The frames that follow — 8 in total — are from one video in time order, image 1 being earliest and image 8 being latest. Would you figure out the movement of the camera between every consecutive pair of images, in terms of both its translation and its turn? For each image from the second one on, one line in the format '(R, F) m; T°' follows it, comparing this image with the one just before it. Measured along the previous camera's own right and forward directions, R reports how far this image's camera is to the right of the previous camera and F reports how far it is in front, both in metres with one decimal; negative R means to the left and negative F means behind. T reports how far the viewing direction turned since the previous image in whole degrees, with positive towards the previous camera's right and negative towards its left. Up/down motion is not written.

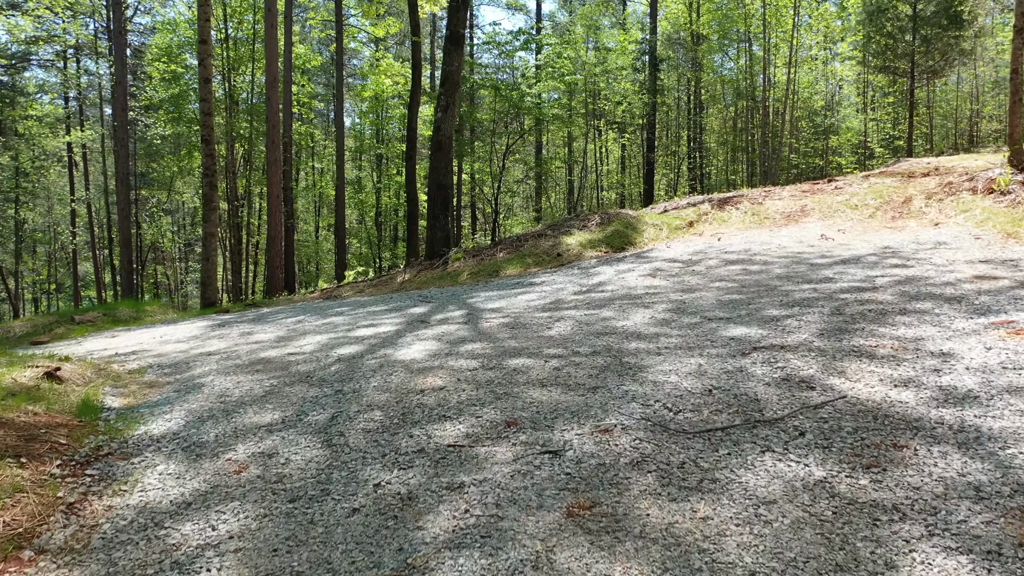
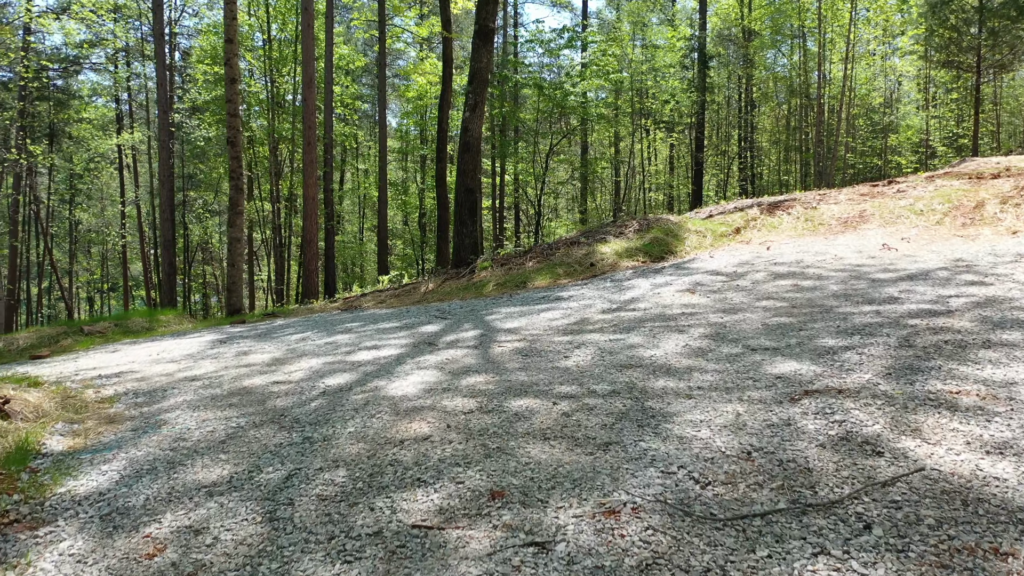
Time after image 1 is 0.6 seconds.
(+0.2, +0.5) m; -3°
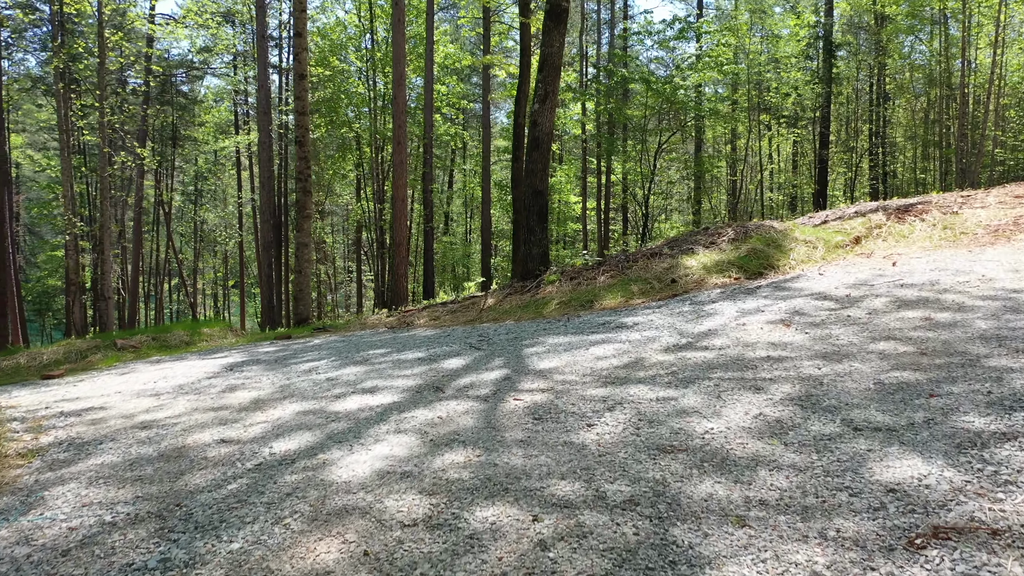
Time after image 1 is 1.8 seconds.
(+0.4, +1.0) m; -8°
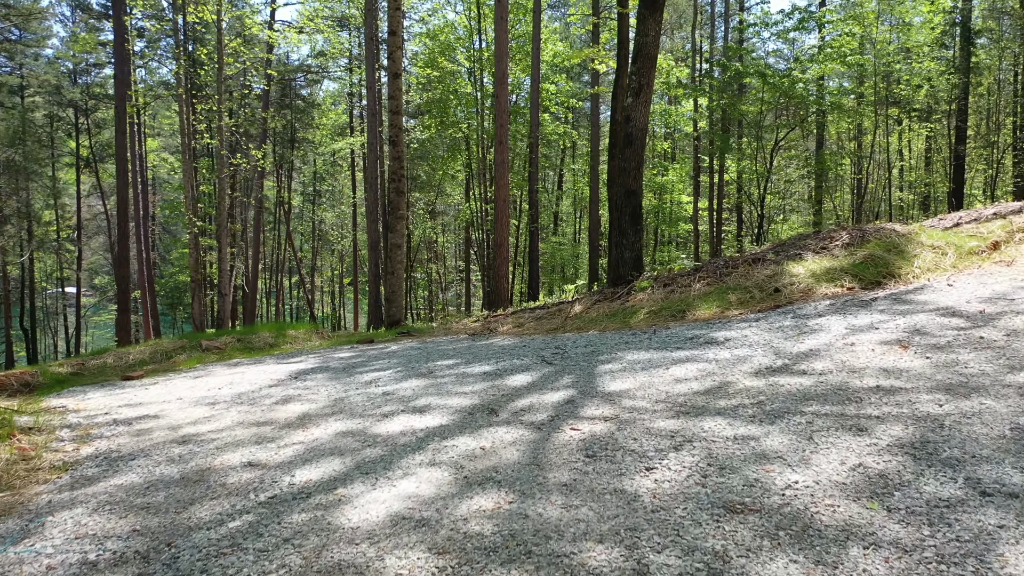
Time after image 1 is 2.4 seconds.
(+0.2, +0.4) m; -8°
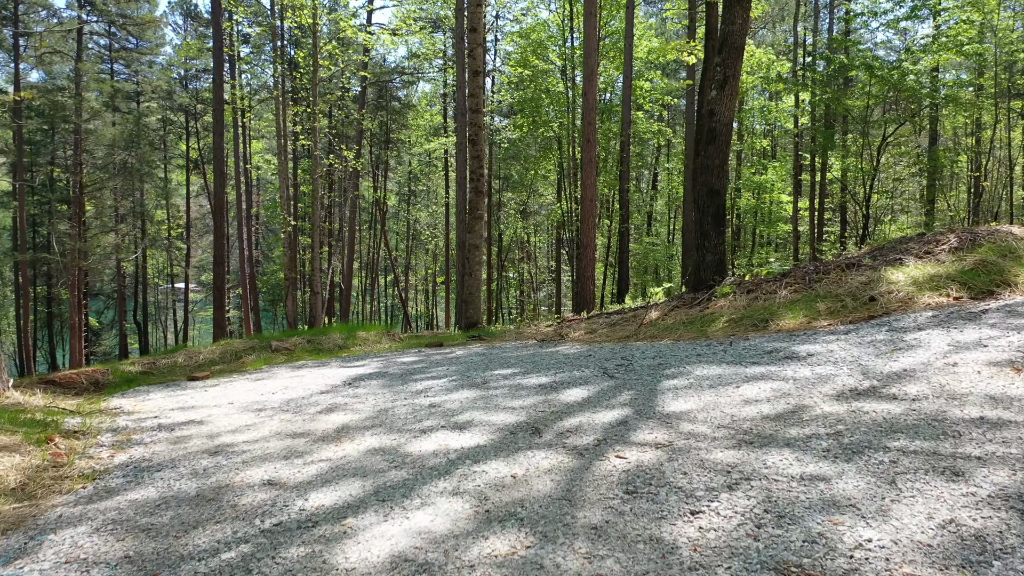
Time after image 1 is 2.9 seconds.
(+0.2, +0.3) m; -7°
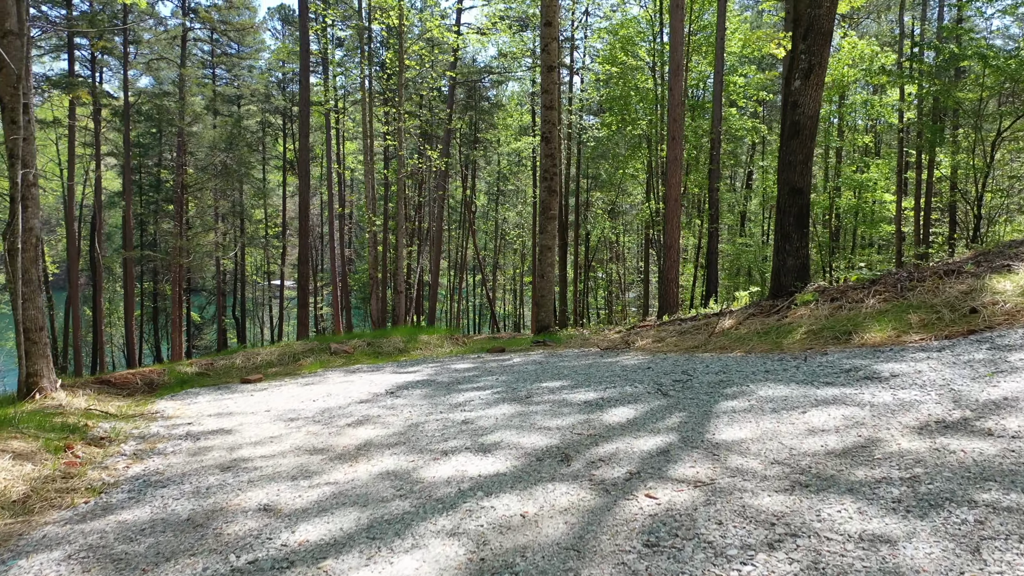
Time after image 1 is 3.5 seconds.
(+0.2, +0.3) m; -6°
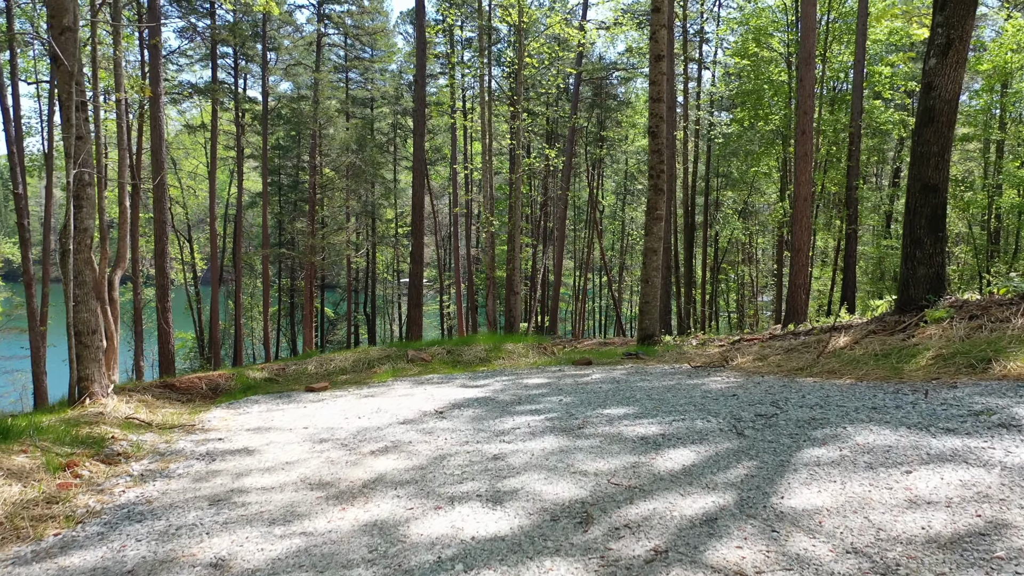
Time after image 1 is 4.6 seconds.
(+0.3, +0.5) m; -9°
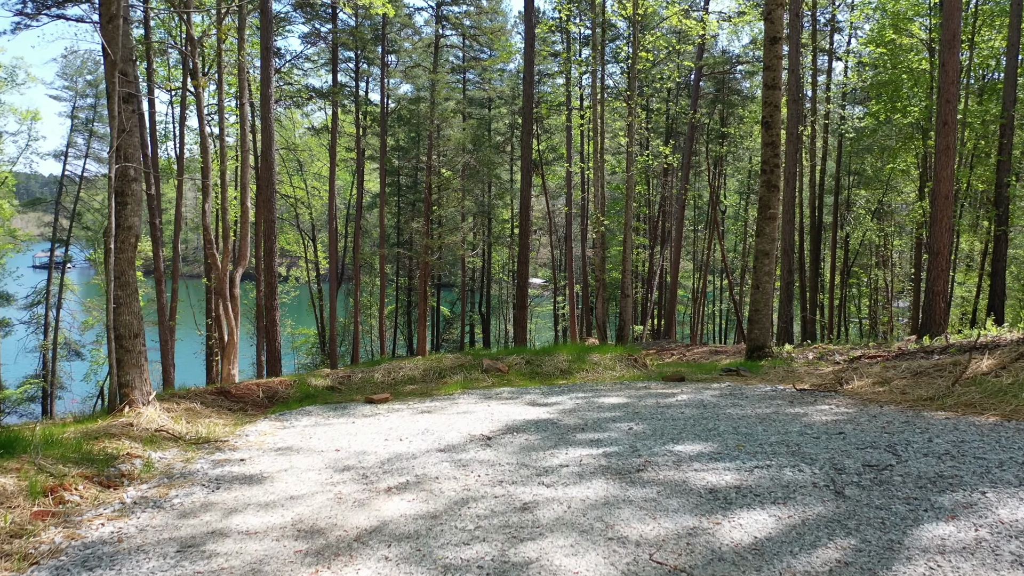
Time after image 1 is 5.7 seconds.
(+0.2, +0.6) m; -8°
